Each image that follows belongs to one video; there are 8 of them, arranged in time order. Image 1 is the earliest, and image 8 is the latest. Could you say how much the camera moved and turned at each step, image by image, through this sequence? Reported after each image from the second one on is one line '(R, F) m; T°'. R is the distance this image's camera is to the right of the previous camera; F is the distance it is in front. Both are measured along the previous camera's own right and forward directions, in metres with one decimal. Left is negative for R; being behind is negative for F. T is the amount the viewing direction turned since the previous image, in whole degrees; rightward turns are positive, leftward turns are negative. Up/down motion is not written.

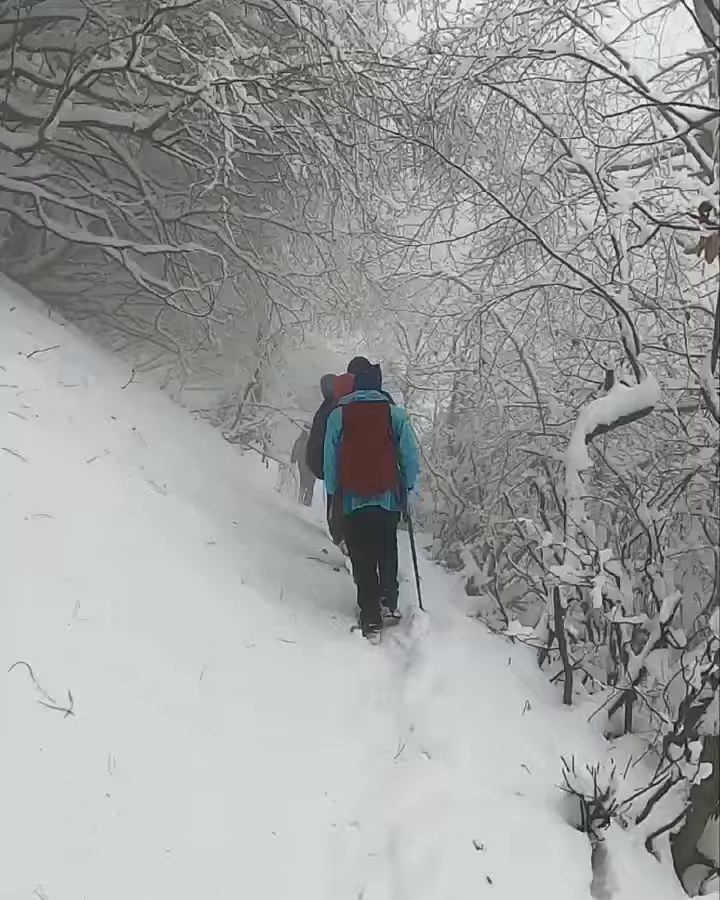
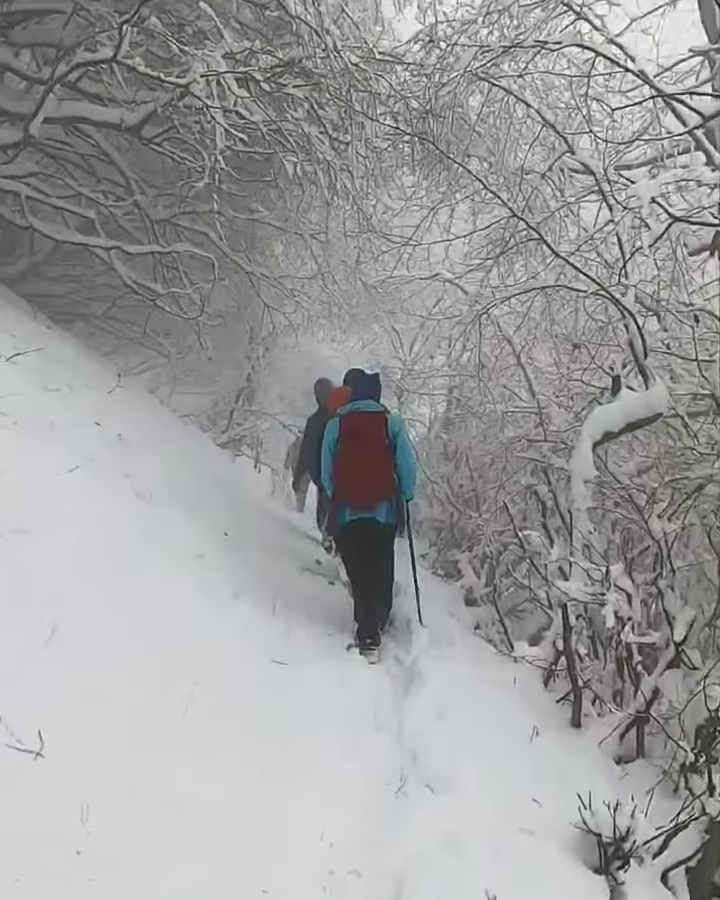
(0.0, +0.3) m; +1°
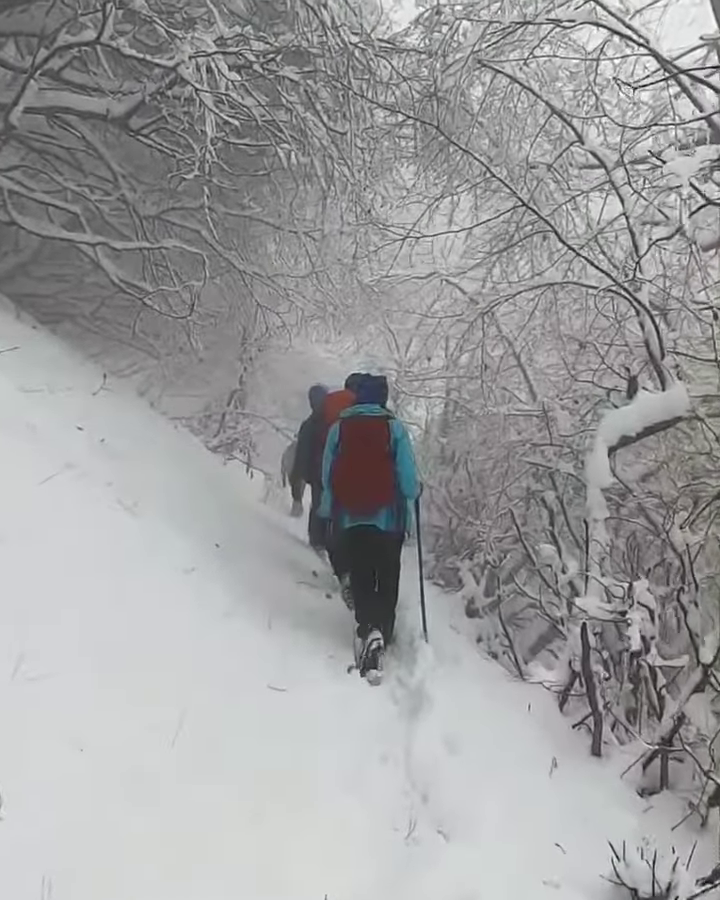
(-0.1, +0.4) m; +1°
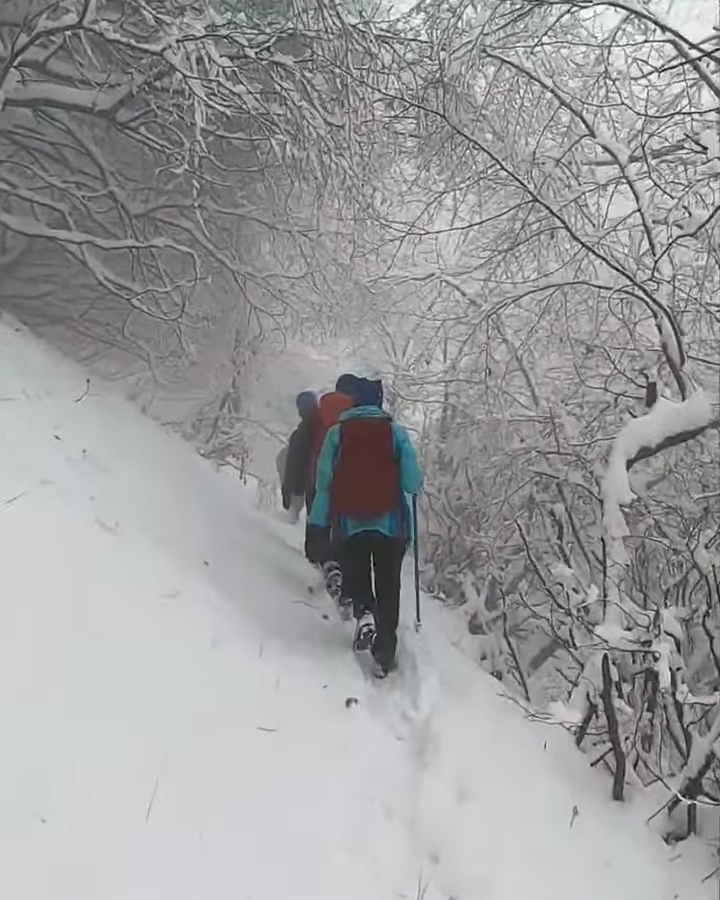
(0.0, +0.4) m; 0°
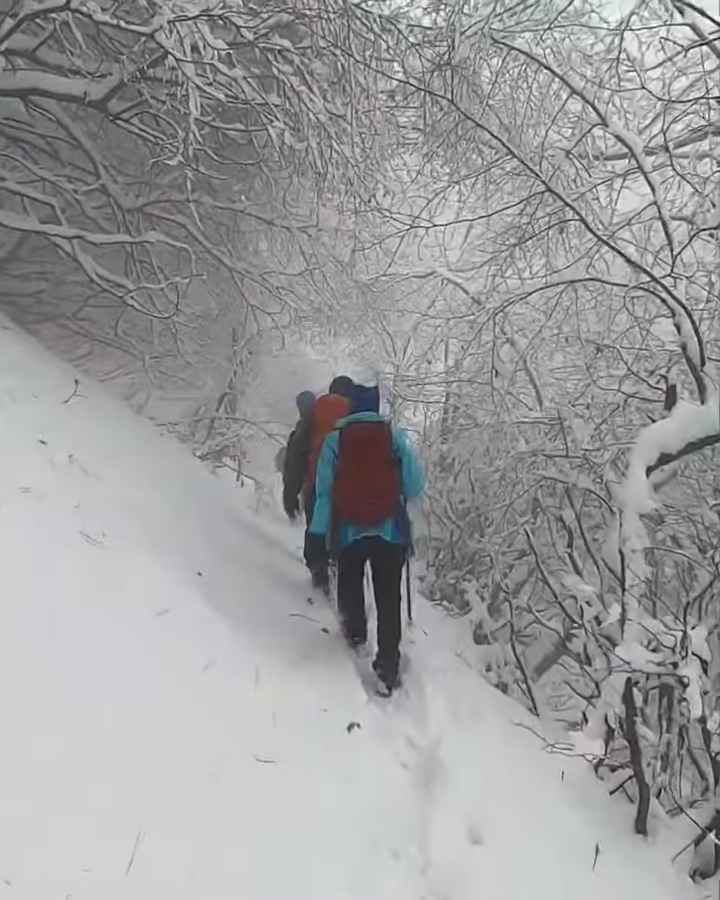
(0.0, +0.3) m; 0°
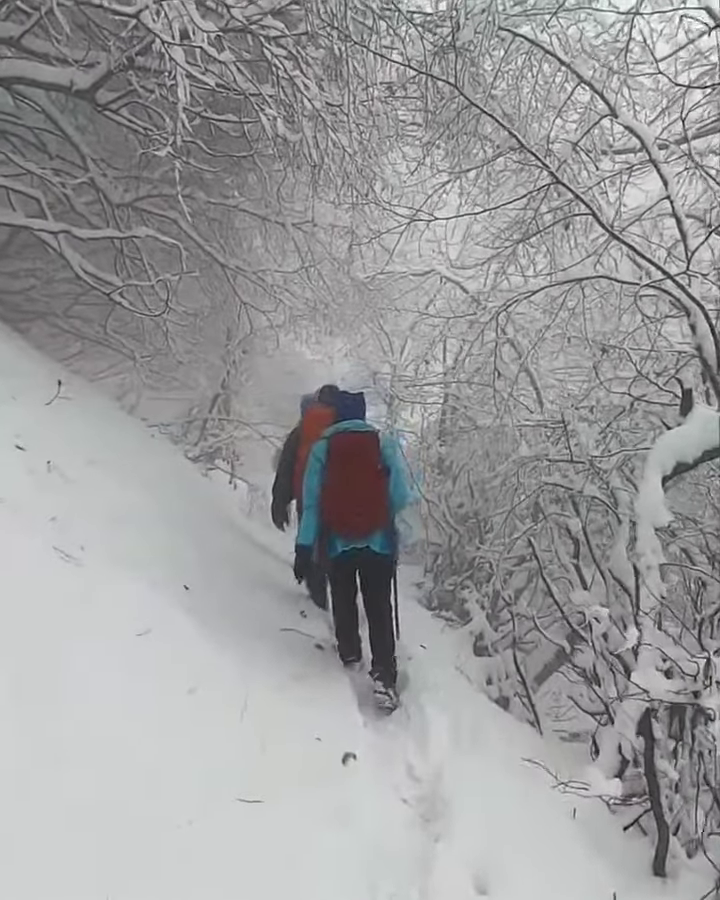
(0.0, +0.3) m; 0°
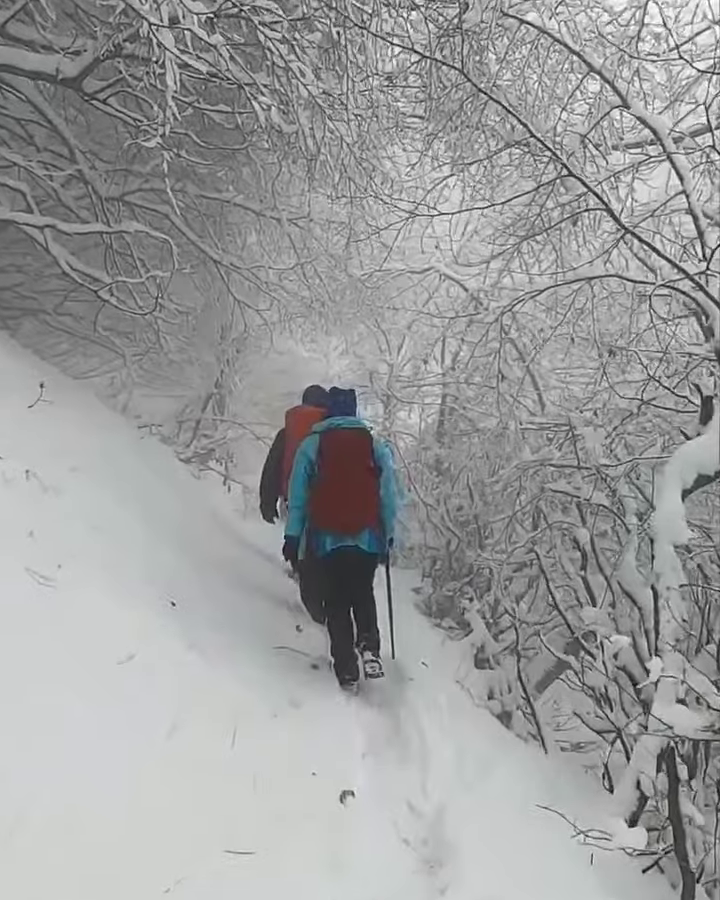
(0.0, +0.3) m; 0°
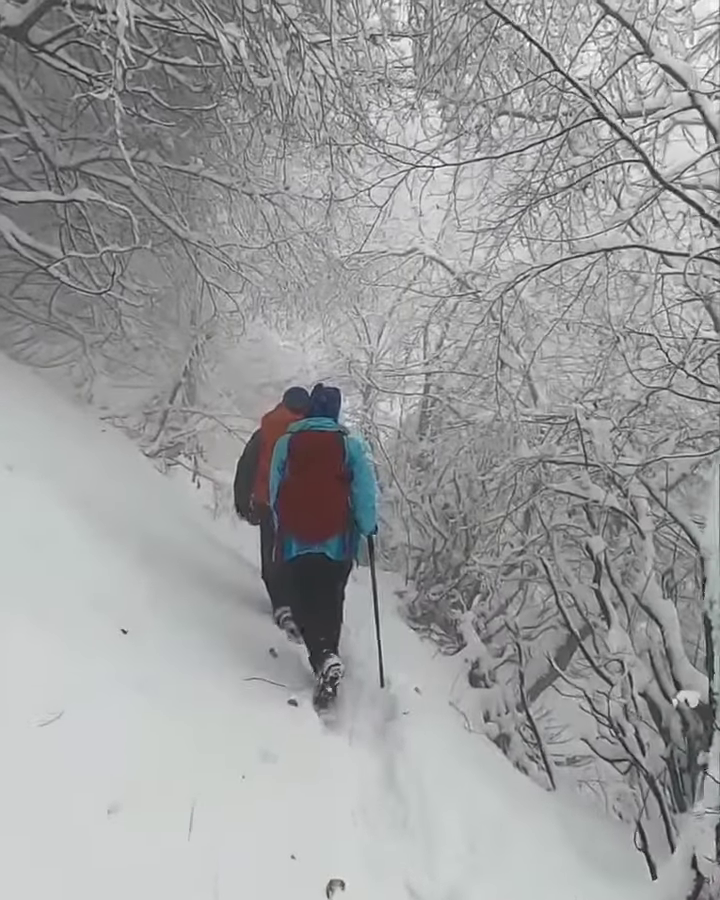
(-0.1, +0.8) m; +2°
